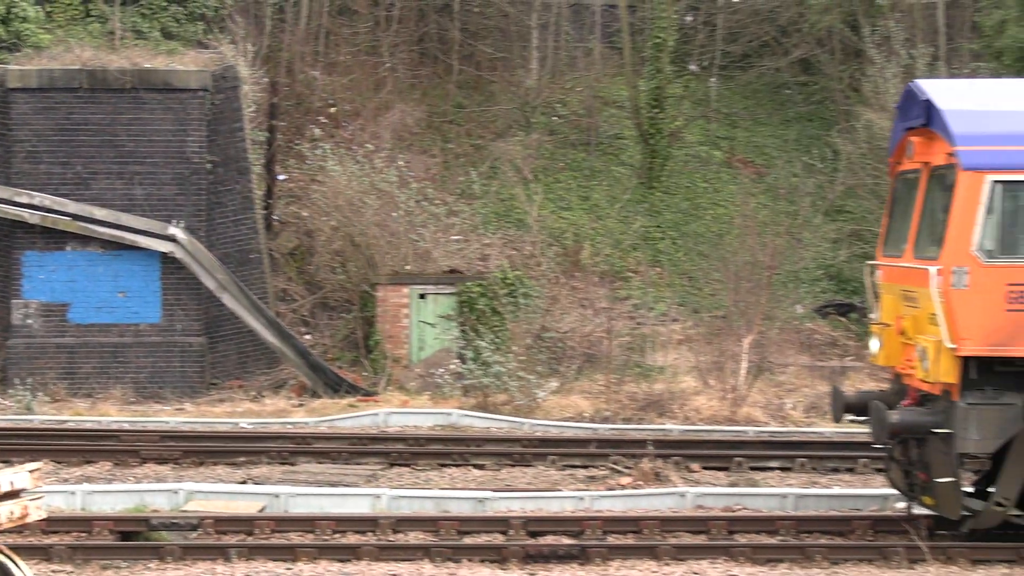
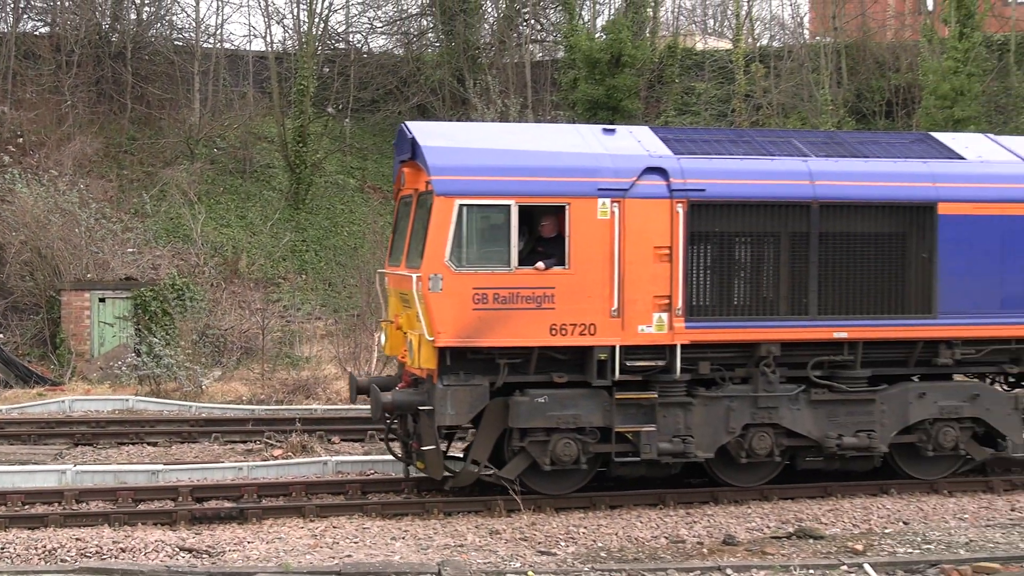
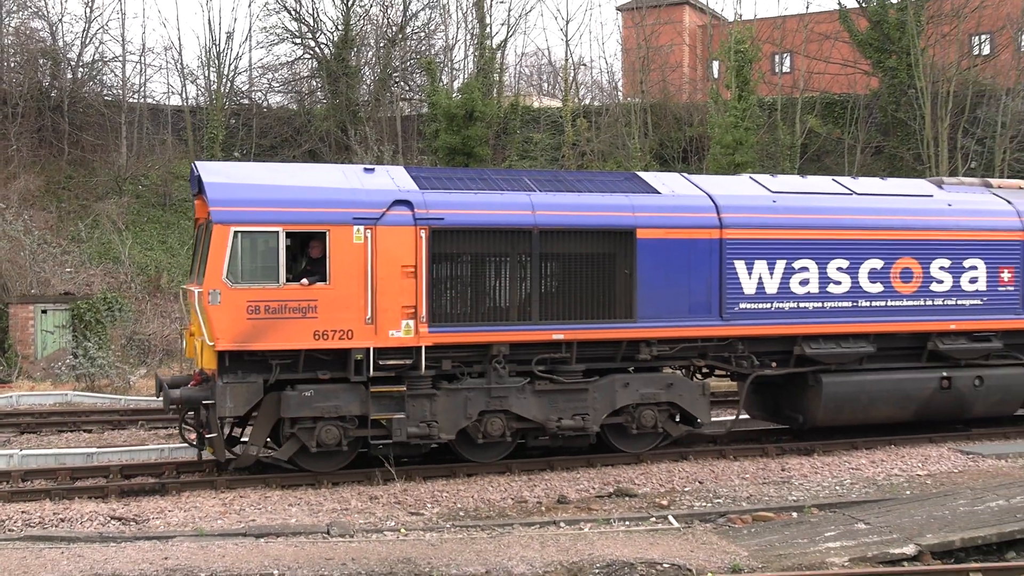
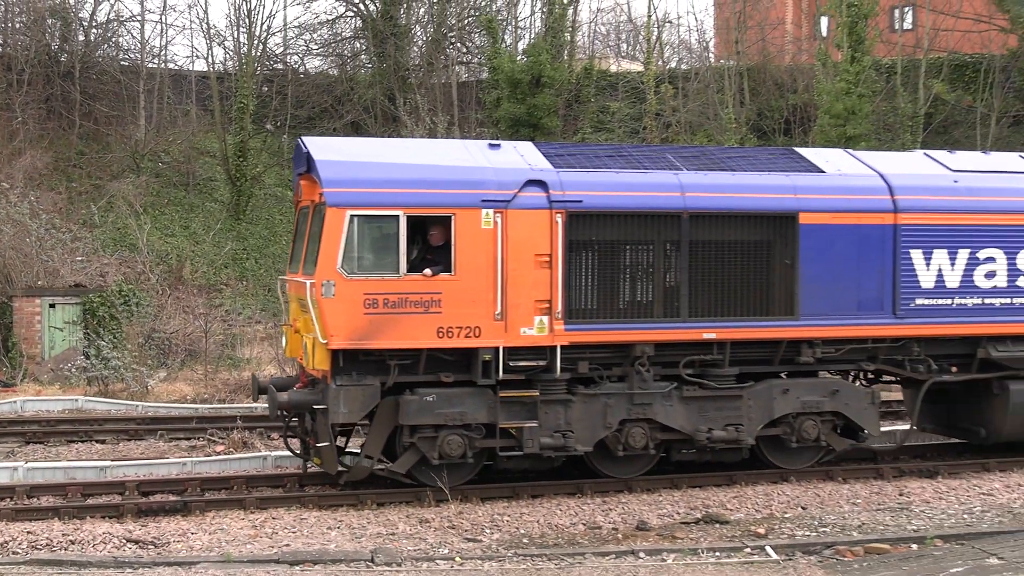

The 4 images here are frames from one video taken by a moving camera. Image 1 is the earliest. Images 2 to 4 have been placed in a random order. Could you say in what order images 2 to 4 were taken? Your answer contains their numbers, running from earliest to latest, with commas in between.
2, 4, 3
